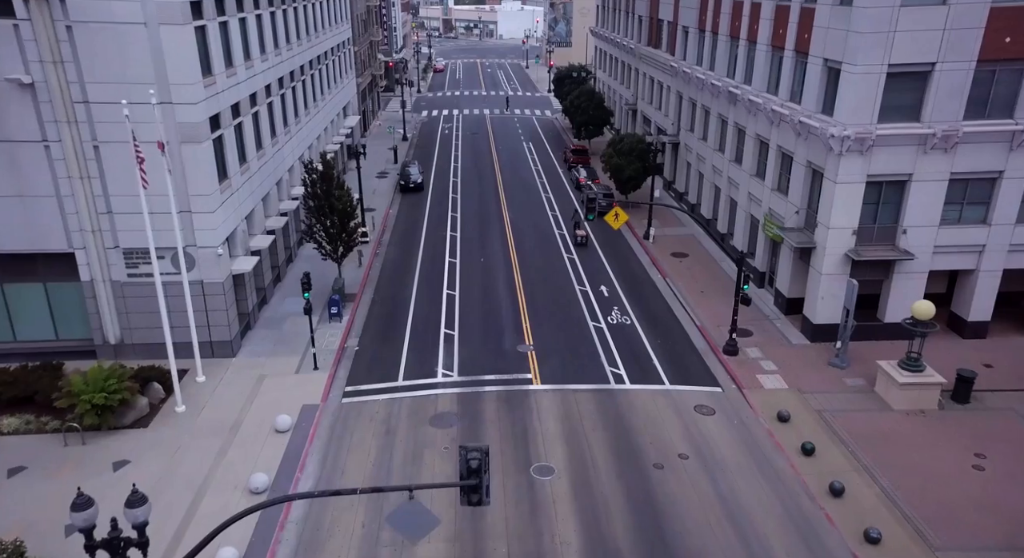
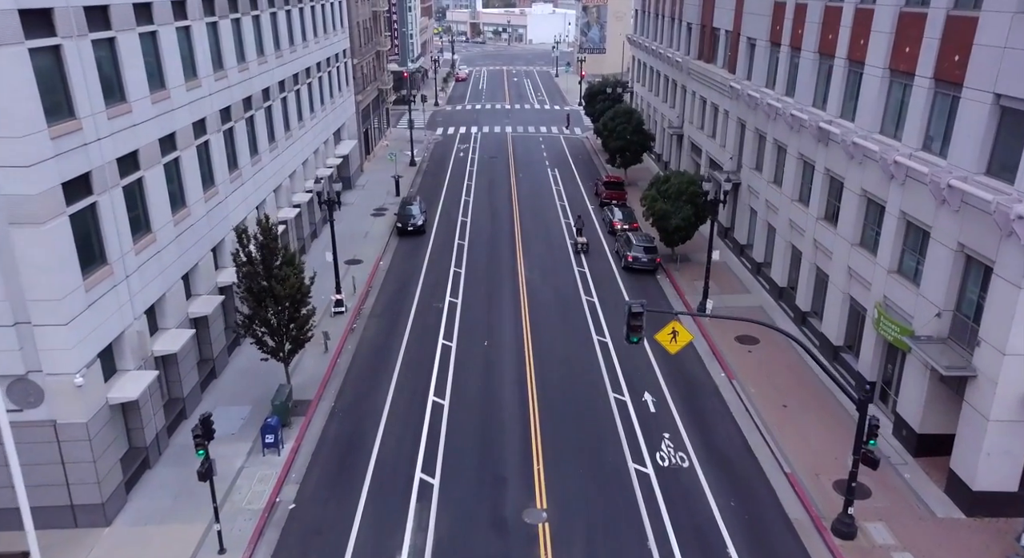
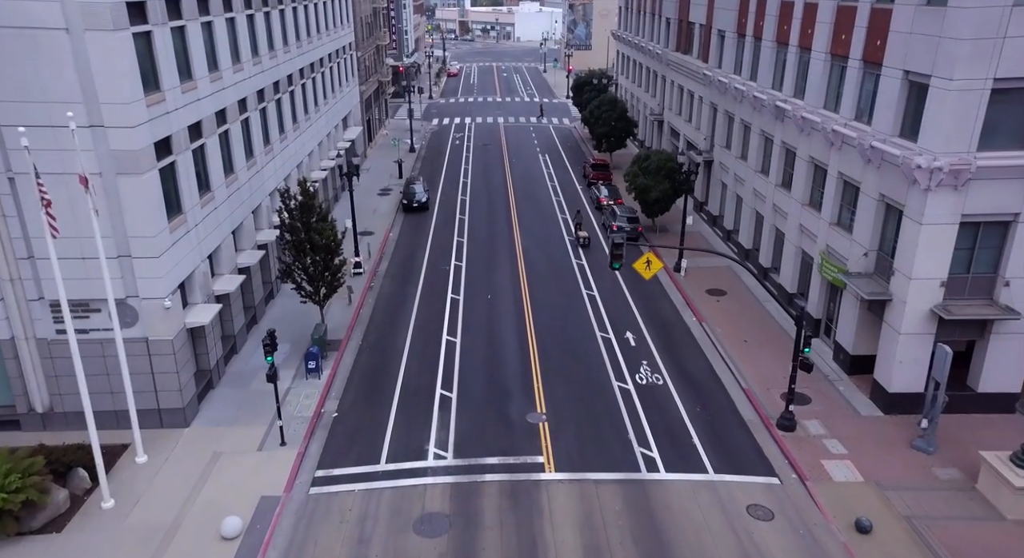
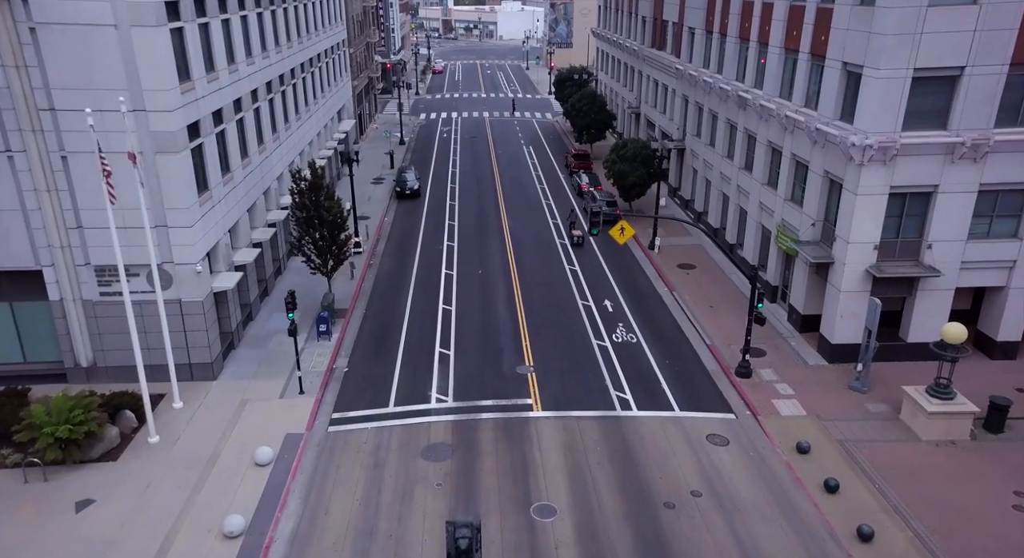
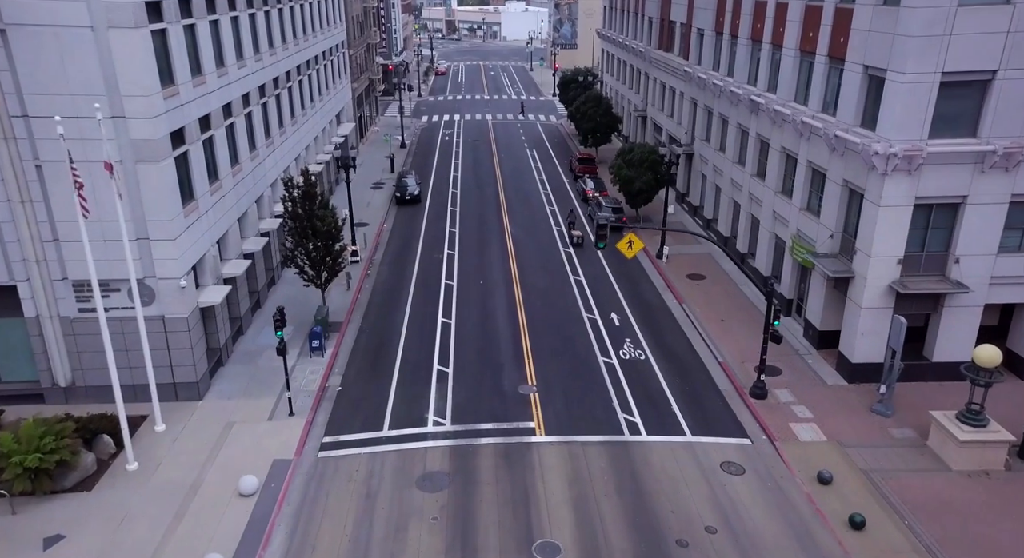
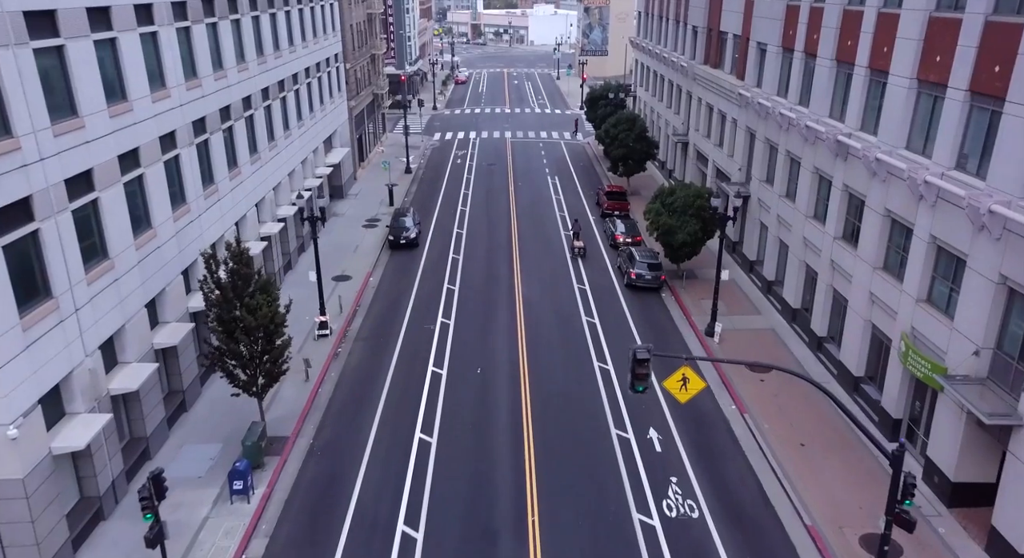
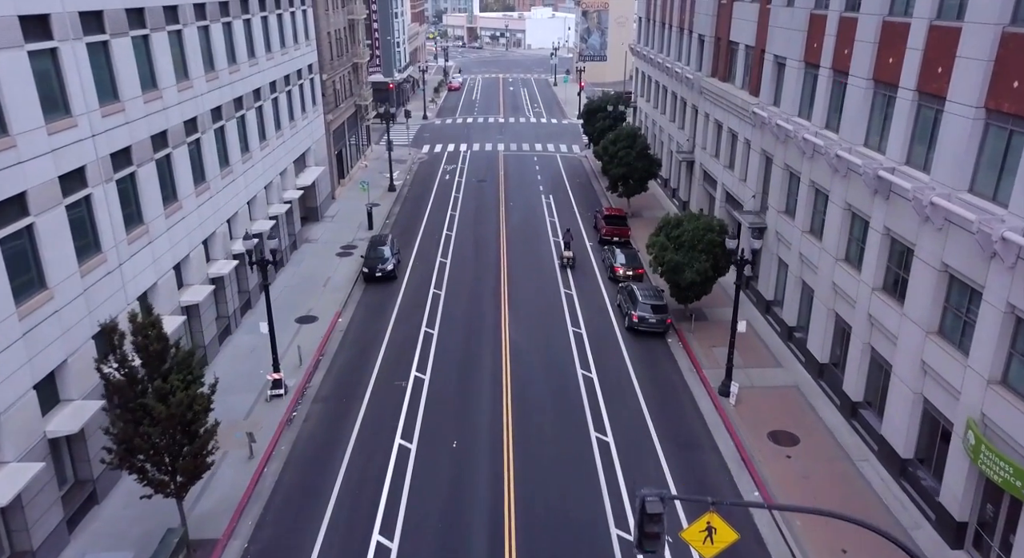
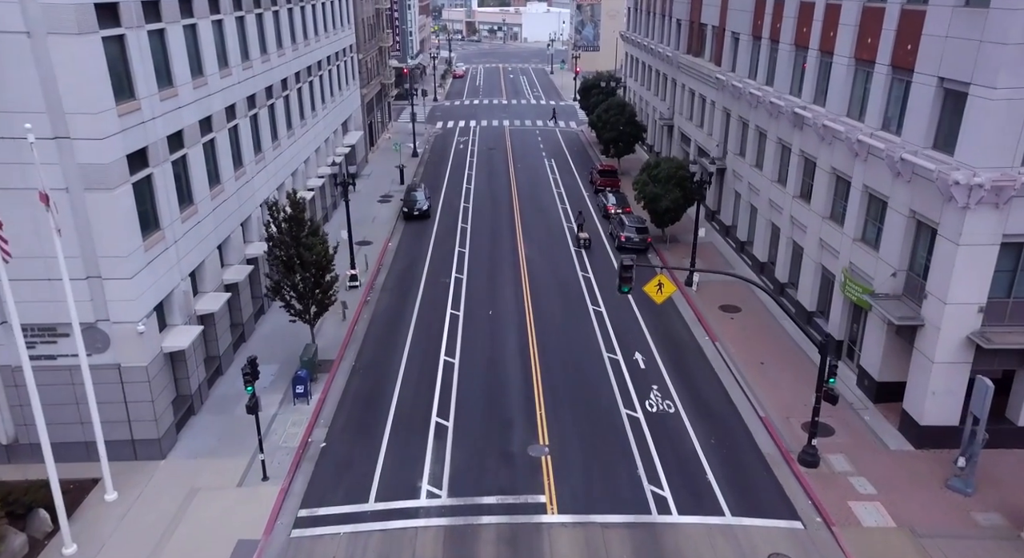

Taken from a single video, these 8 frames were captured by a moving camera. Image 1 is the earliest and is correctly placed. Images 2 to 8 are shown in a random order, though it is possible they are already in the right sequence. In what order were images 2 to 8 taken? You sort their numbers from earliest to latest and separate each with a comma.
4, 5, 3, 8, 2, 6, 7
